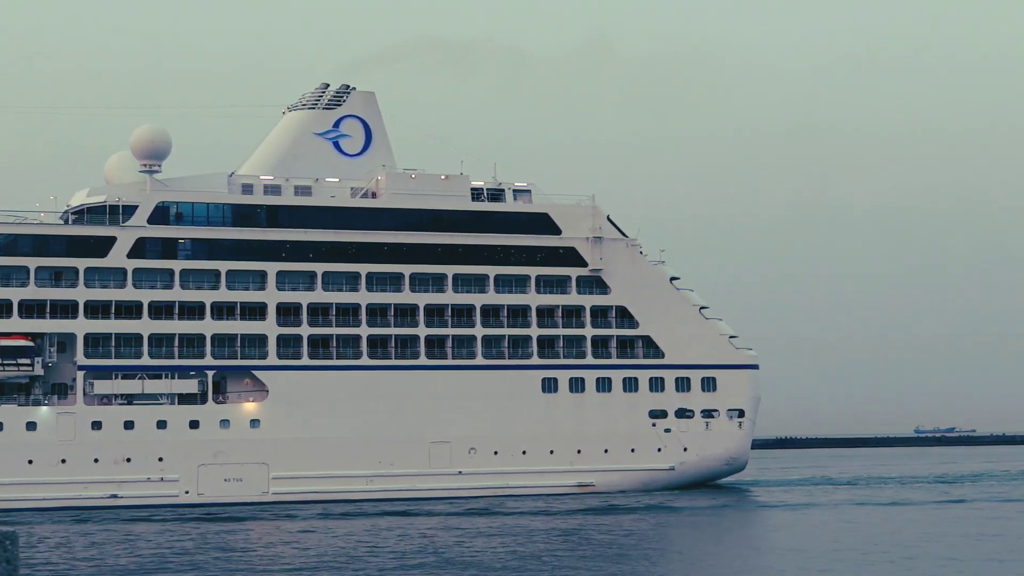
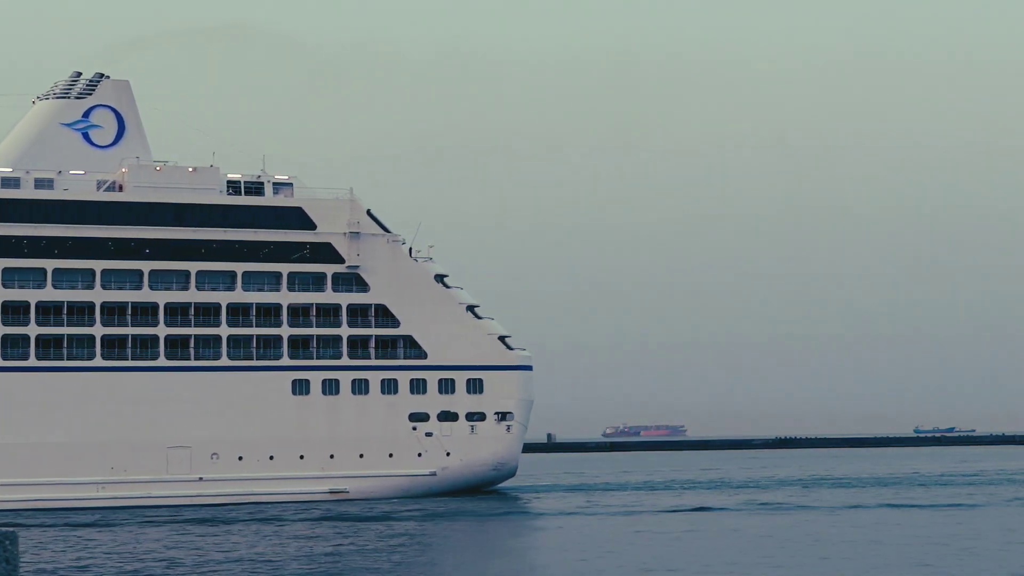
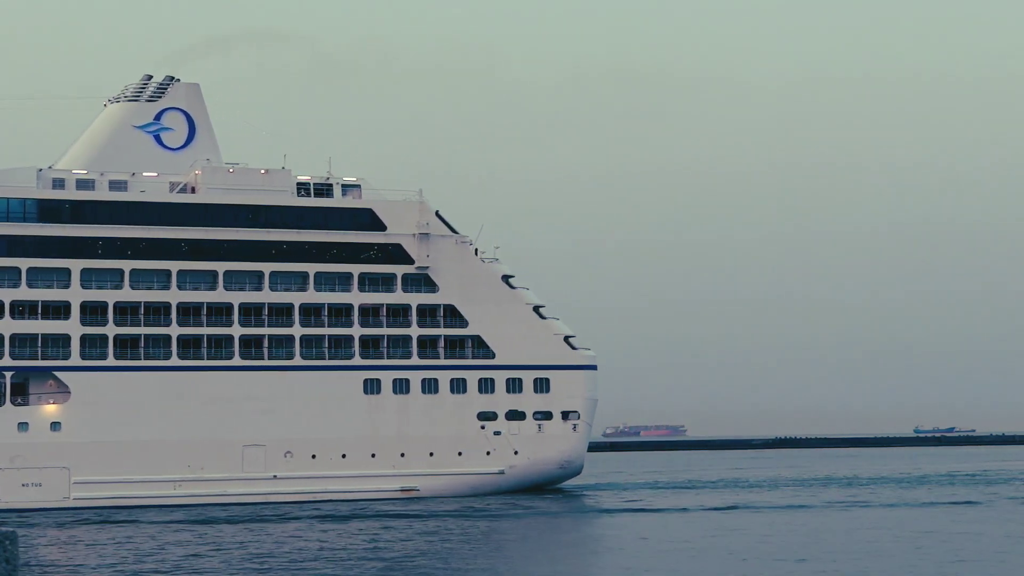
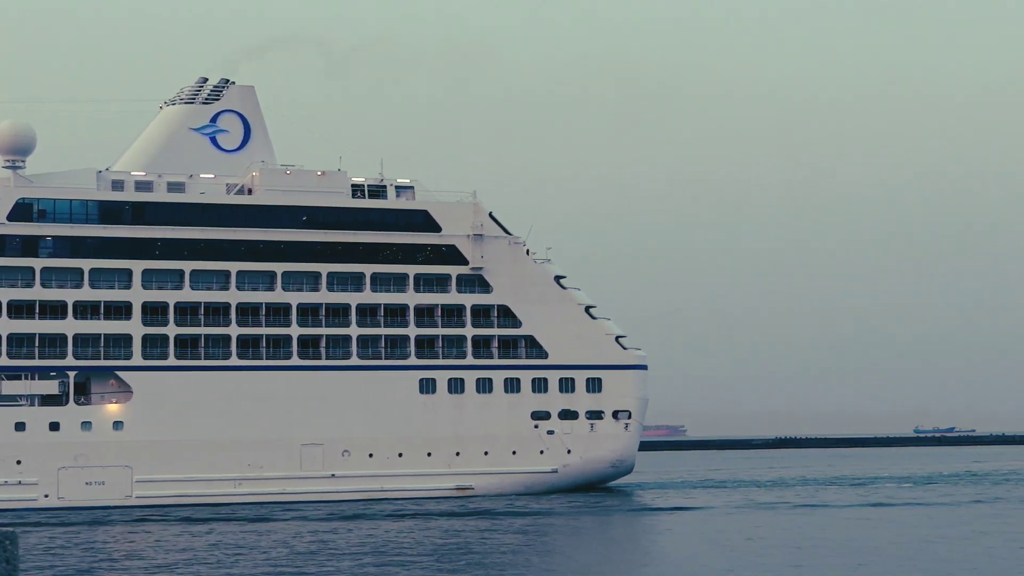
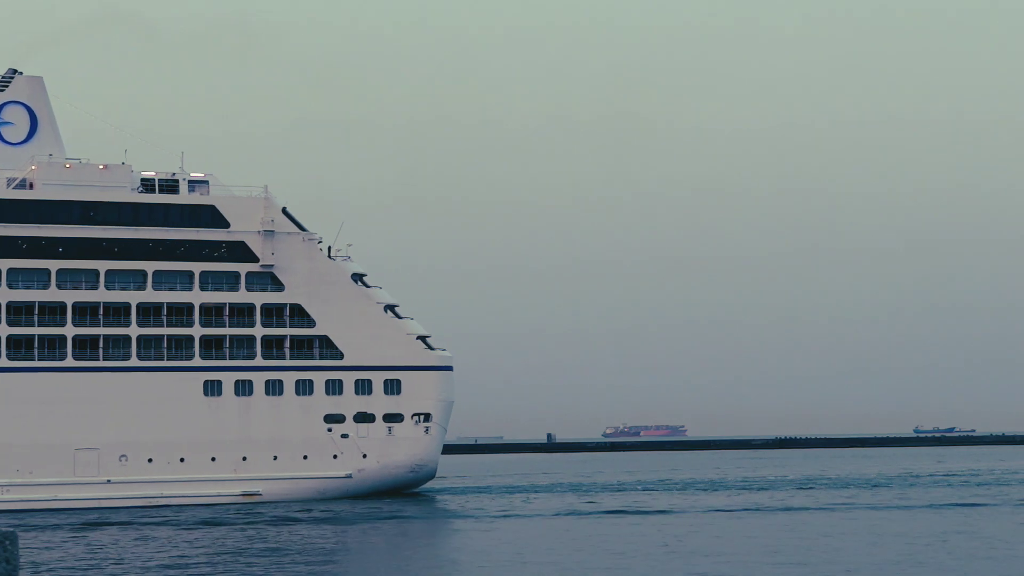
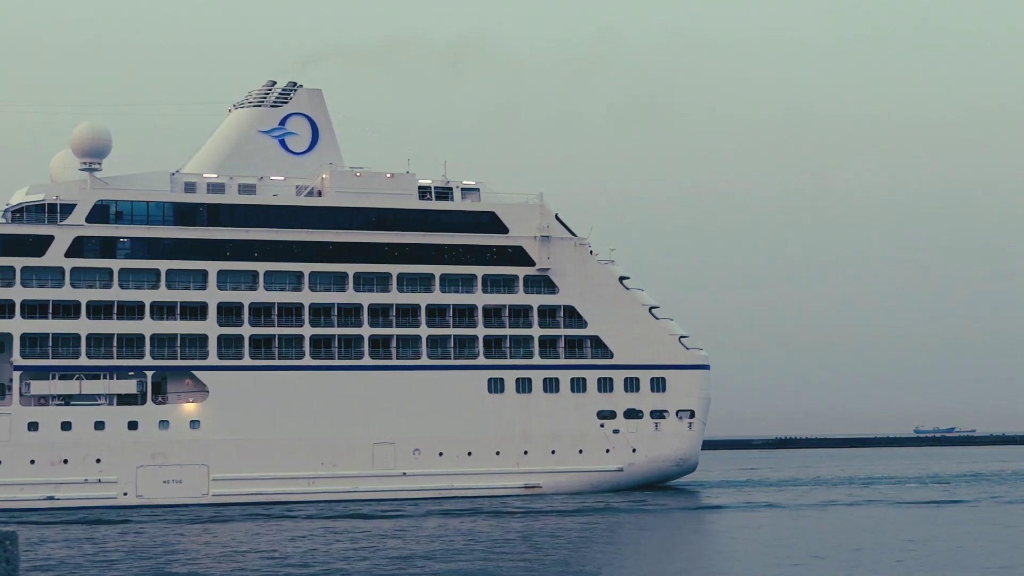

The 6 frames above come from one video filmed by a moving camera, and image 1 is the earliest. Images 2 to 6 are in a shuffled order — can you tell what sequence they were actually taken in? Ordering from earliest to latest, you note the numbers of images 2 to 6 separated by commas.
6, 4, 3, 2, 5
